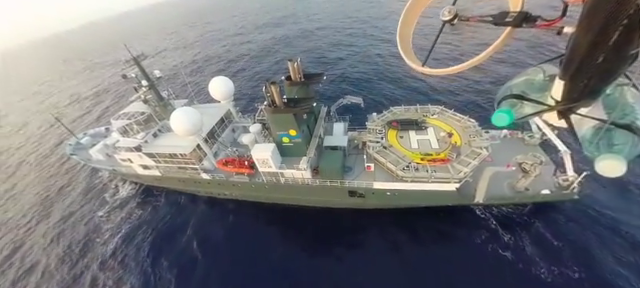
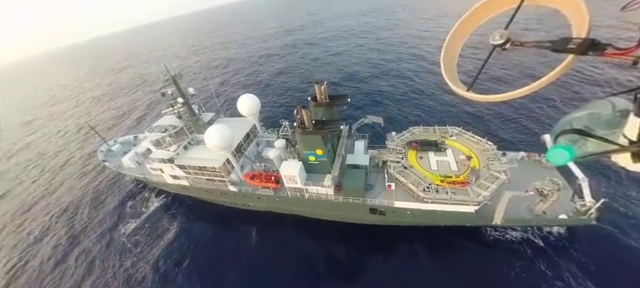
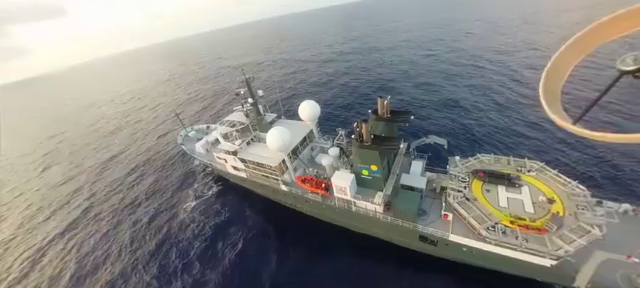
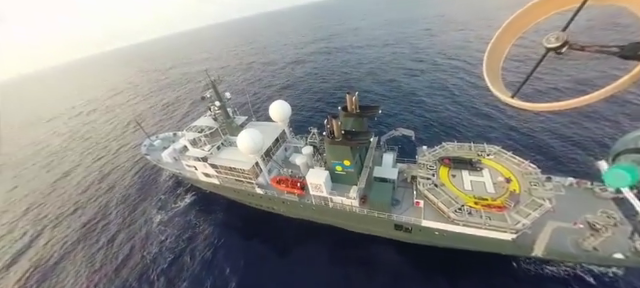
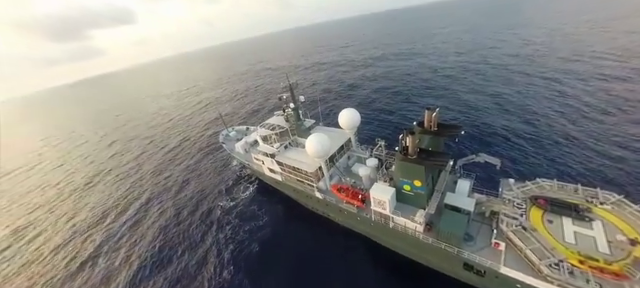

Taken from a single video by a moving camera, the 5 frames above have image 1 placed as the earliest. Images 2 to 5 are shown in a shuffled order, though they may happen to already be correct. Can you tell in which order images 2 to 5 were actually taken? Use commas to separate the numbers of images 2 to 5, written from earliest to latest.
2, 4, 3, 5
